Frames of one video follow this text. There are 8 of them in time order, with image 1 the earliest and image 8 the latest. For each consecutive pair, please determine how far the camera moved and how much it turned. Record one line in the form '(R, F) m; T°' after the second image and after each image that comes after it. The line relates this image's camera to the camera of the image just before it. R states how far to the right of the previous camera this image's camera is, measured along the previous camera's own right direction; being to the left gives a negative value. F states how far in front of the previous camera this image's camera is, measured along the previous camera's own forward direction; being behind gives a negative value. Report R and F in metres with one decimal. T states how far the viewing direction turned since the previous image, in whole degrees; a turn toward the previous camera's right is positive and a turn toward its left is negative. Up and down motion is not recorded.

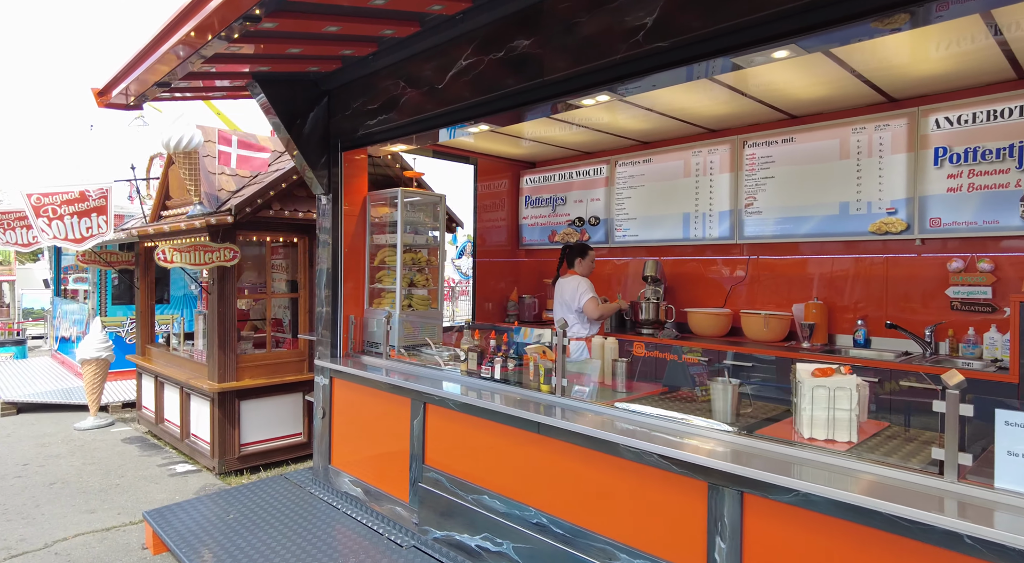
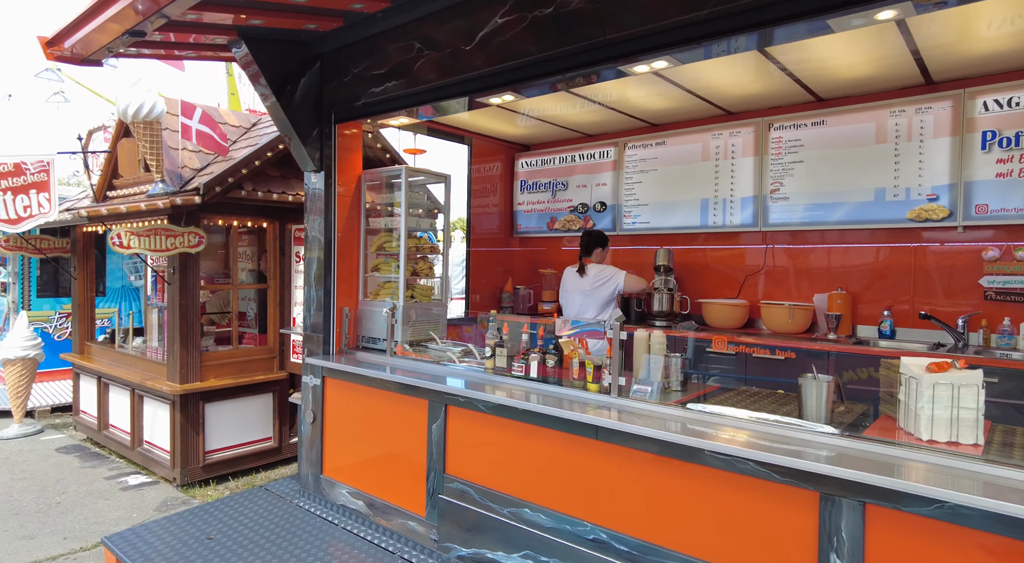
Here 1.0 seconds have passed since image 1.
(-0.6, +0.5) m; +6°
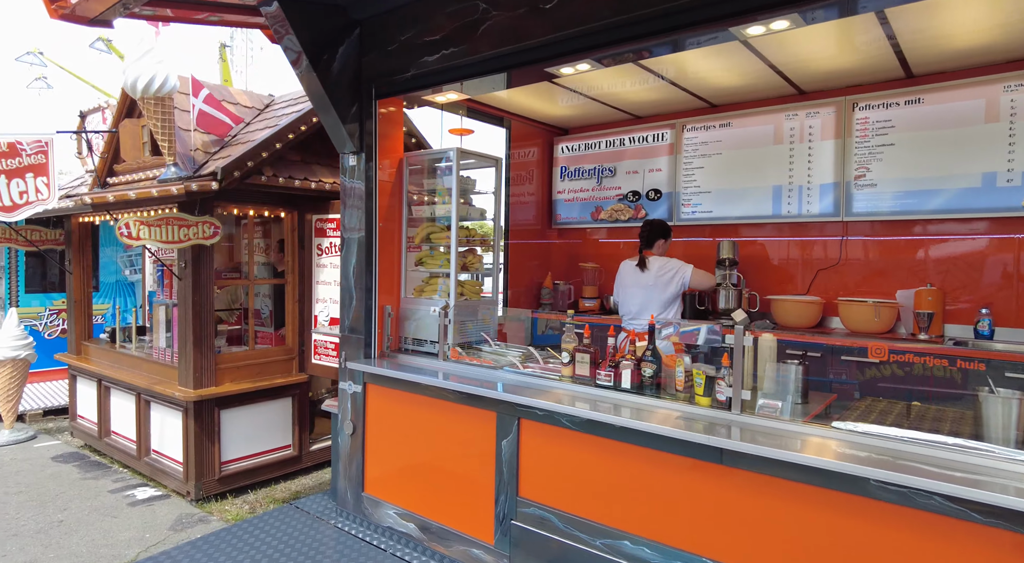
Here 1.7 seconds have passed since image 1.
(-0.5, +0.5) m; +1°
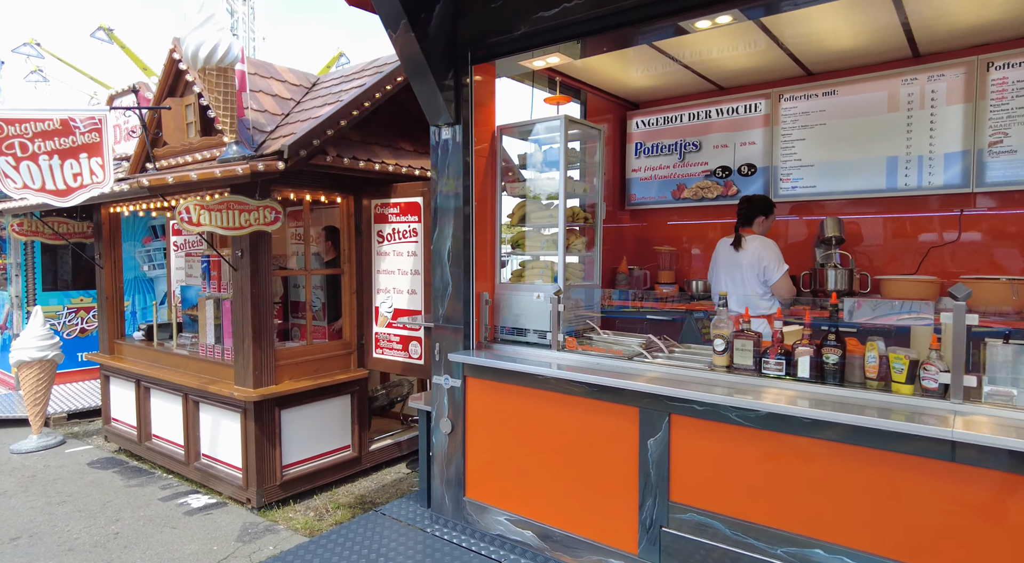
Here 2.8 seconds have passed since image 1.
(-0.7, +0.4) m; +1°
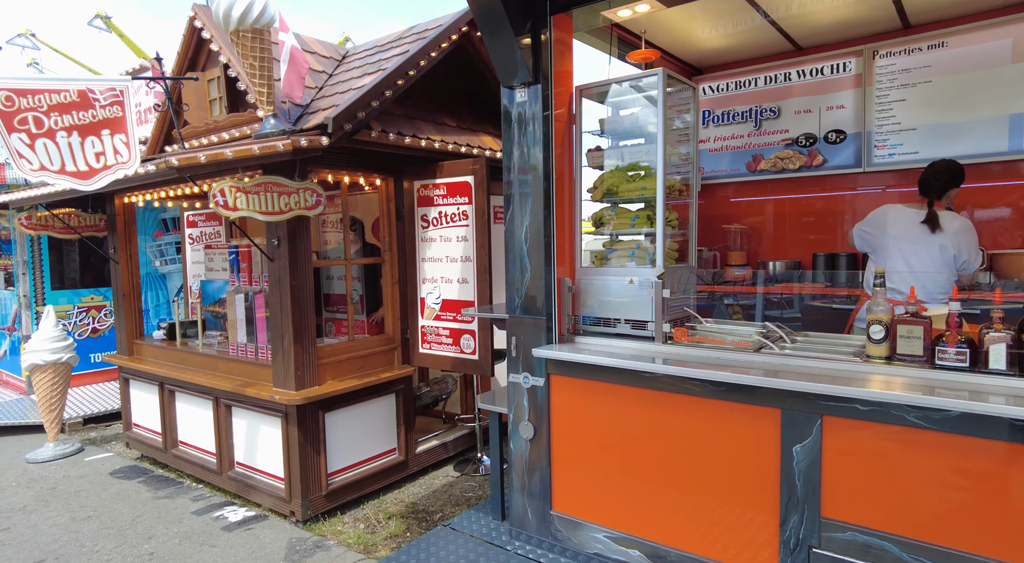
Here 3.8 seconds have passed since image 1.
(-0.4, +0.5) m; 0°
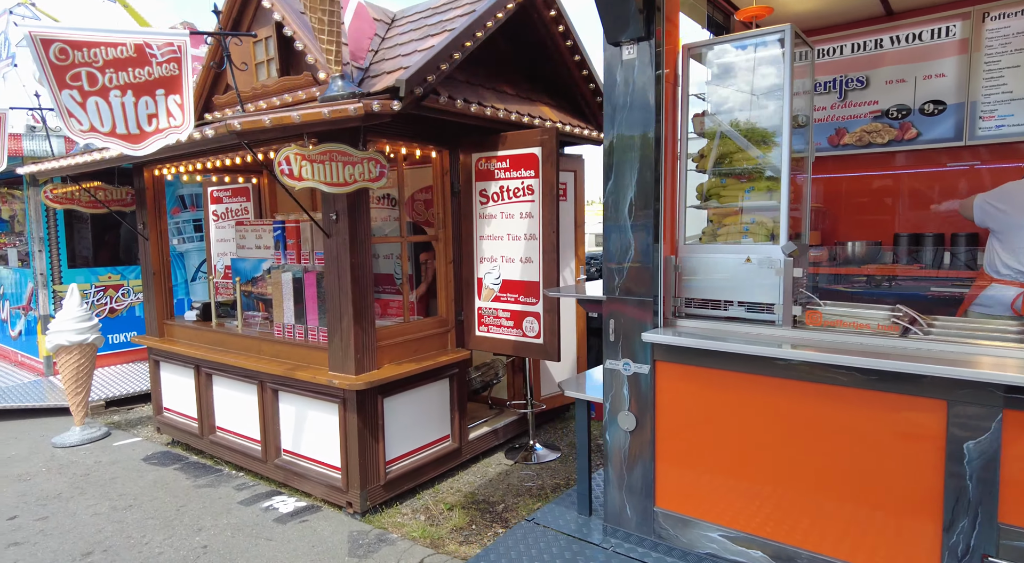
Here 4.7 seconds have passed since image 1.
(-0.5, +0.3) m; 0°
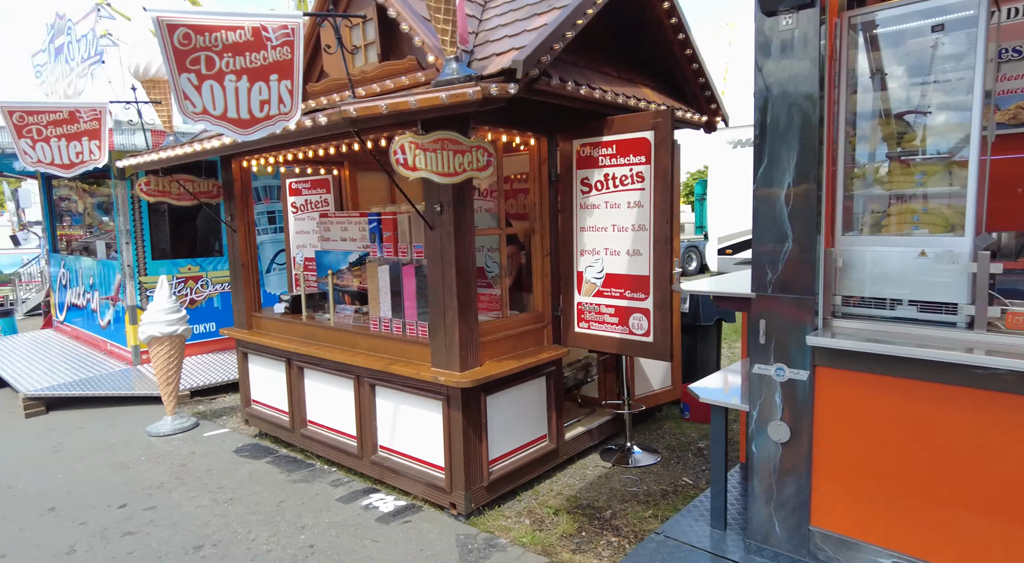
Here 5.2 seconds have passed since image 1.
(-0.4, +0.2) m; -4°
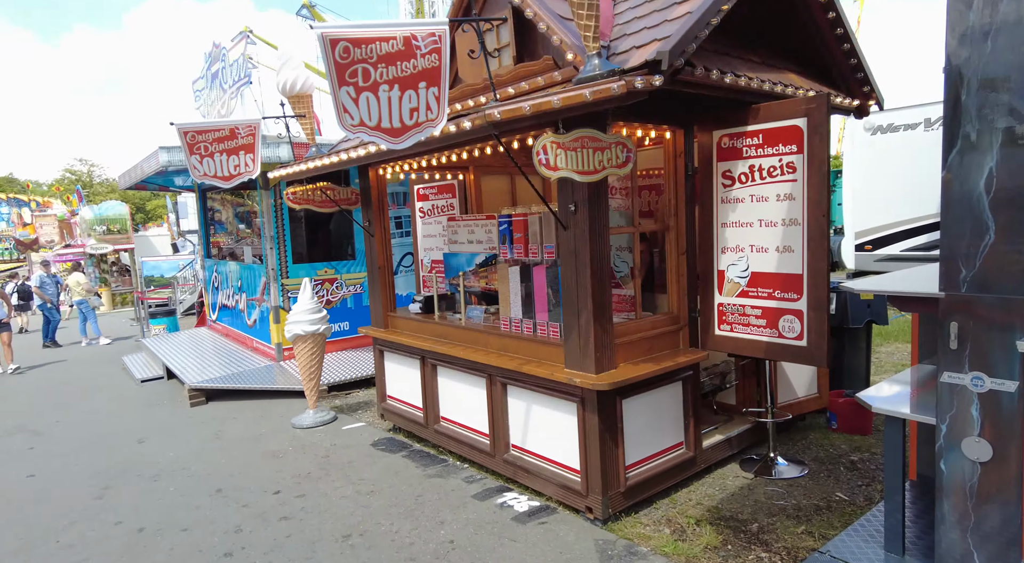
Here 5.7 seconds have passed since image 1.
(-0.2, +0.1) m; -10°
